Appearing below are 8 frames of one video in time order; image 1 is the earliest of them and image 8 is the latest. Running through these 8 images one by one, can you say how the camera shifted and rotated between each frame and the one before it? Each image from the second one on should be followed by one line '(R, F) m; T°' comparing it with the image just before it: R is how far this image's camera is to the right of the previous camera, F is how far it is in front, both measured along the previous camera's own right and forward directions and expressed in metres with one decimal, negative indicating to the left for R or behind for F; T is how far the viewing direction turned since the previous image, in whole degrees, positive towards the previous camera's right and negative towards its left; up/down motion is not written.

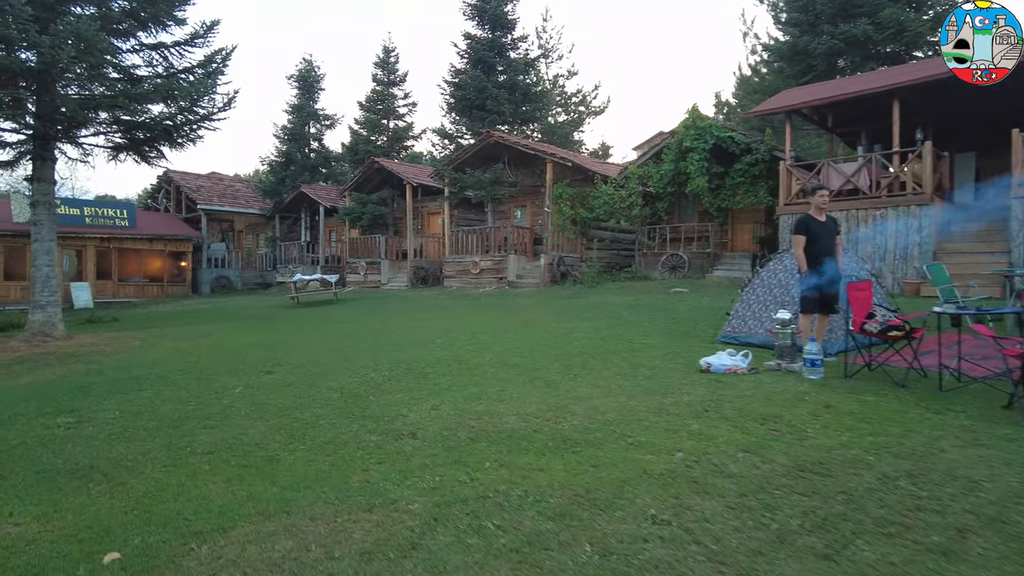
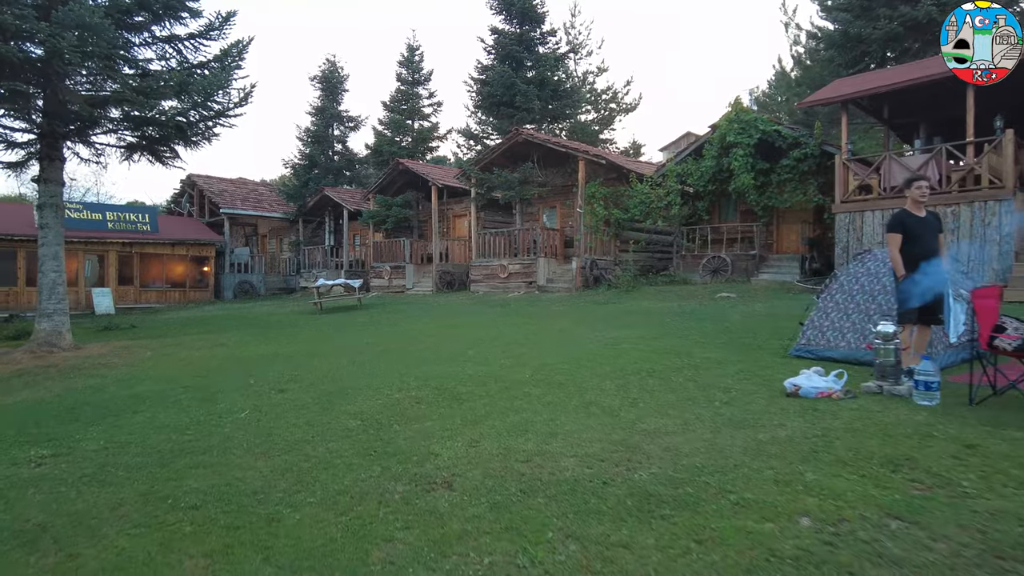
(-0.2, +0.9) m; -2°
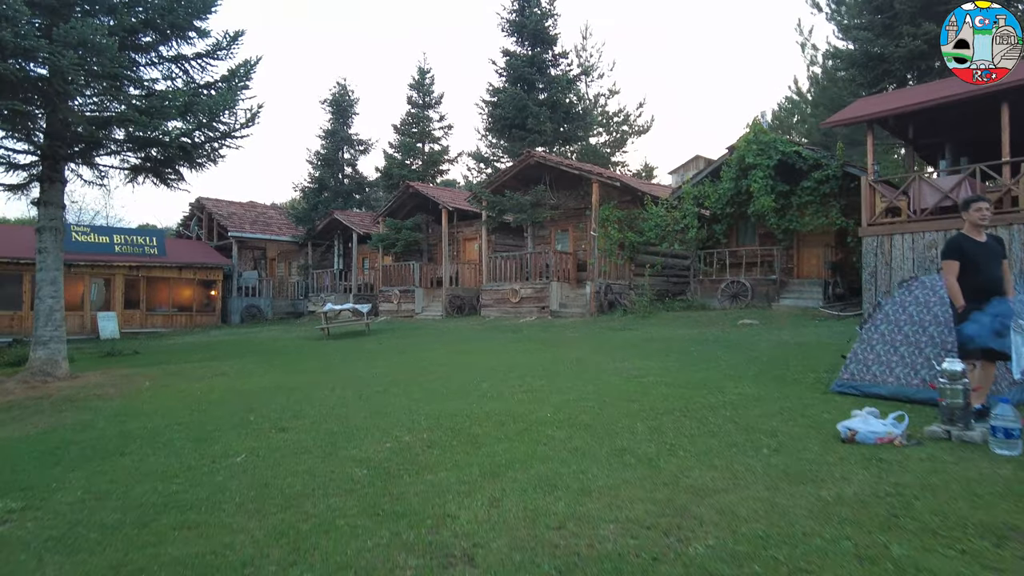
(-0.1, +0.4) m; -1°
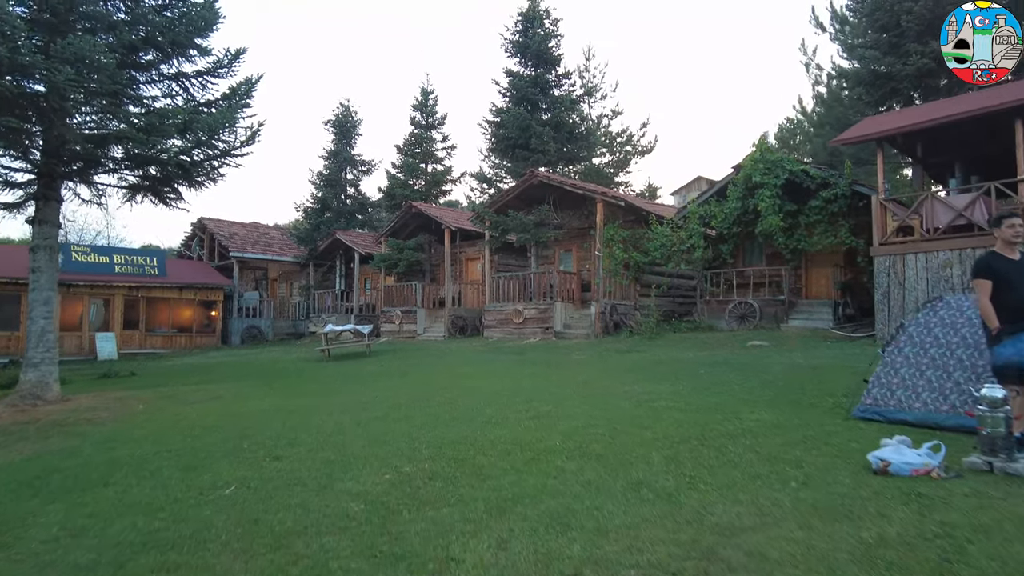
(0.0, +0.3) m; 0°
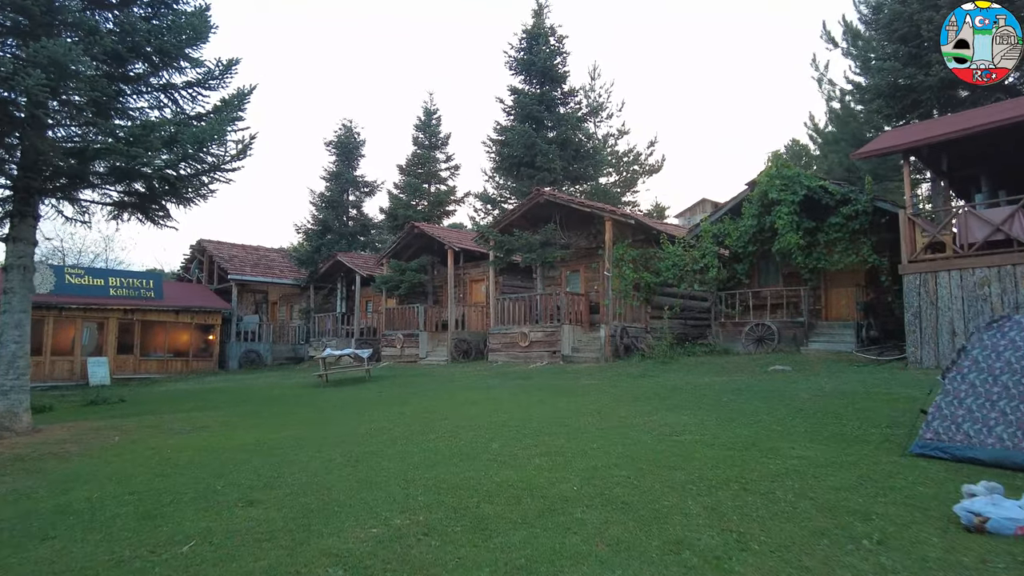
(0.0, +0.7) m; 0°
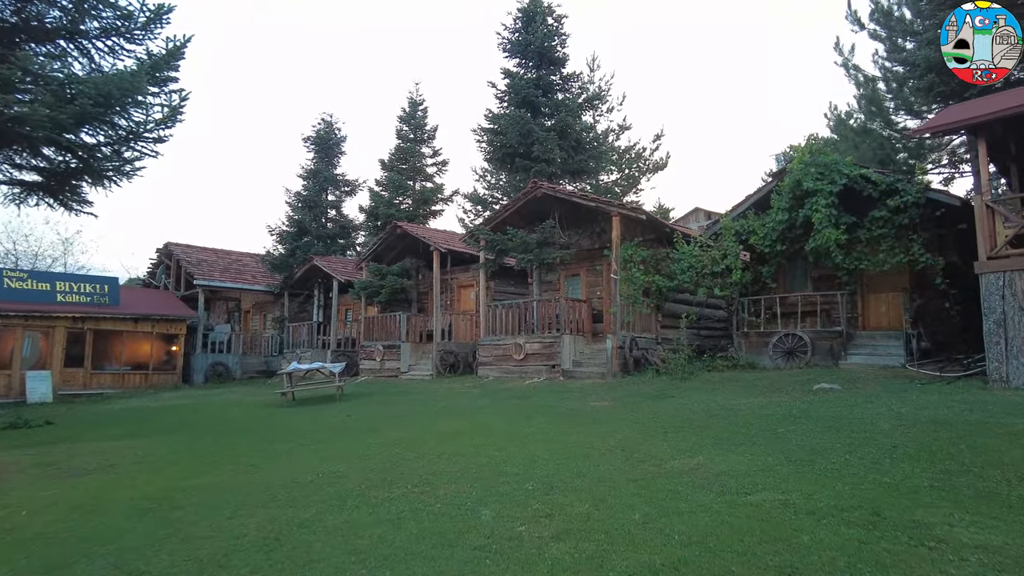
(-0.1, +2.0) m; +1°
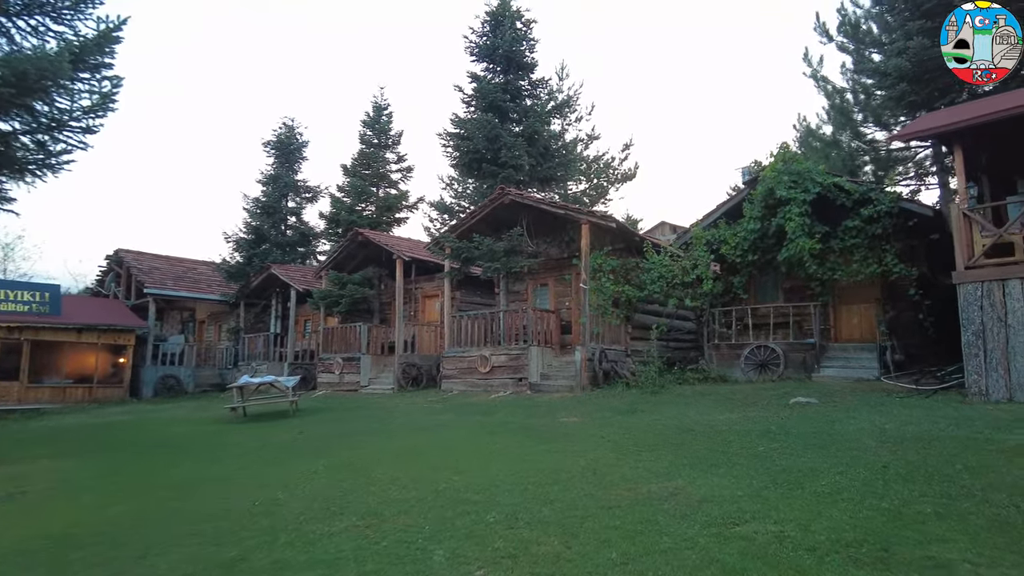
(0.0, +0.6) m; +3°
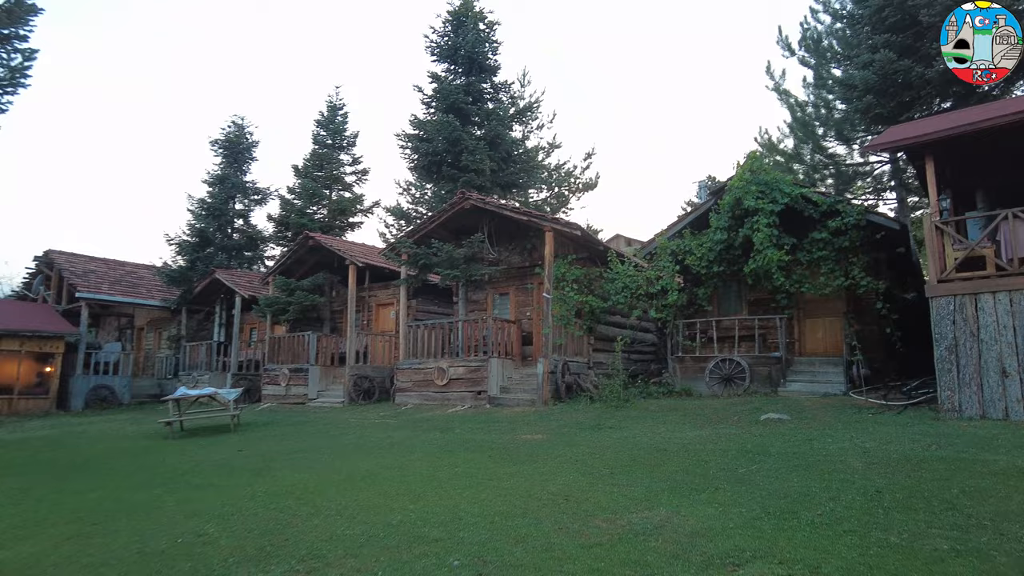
(-0.1, +0.6) m; +4°
